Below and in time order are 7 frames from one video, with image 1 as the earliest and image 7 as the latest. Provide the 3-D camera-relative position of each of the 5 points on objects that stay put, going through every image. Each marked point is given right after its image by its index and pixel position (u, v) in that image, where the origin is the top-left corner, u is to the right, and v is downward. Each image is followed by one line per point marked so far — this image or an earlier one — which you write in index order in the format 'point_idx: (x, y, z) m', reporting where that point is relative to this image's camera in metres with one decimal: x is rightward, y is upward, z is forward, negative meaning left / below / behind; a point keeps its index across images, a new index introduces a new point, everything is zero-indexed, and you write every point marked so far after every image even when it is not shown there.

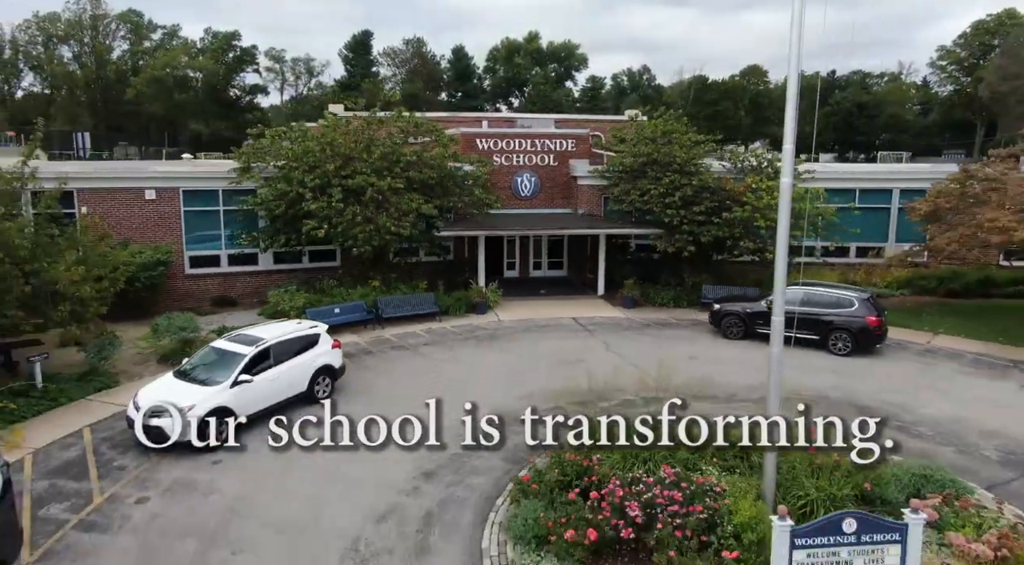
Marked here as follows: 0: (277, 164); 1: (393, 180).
0: (-6.2, +3.1, +18.4) m
1: (-3.1, +2.7, +18.0) m
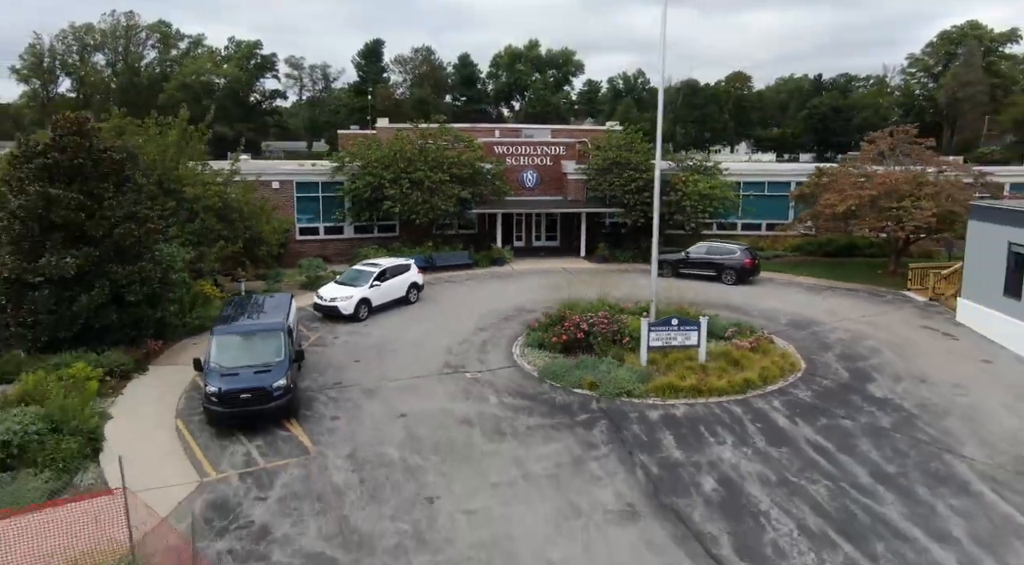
0: (-5.9, +4.6, +27.1) m
1: (-2.8, +4.1, +26.7) m
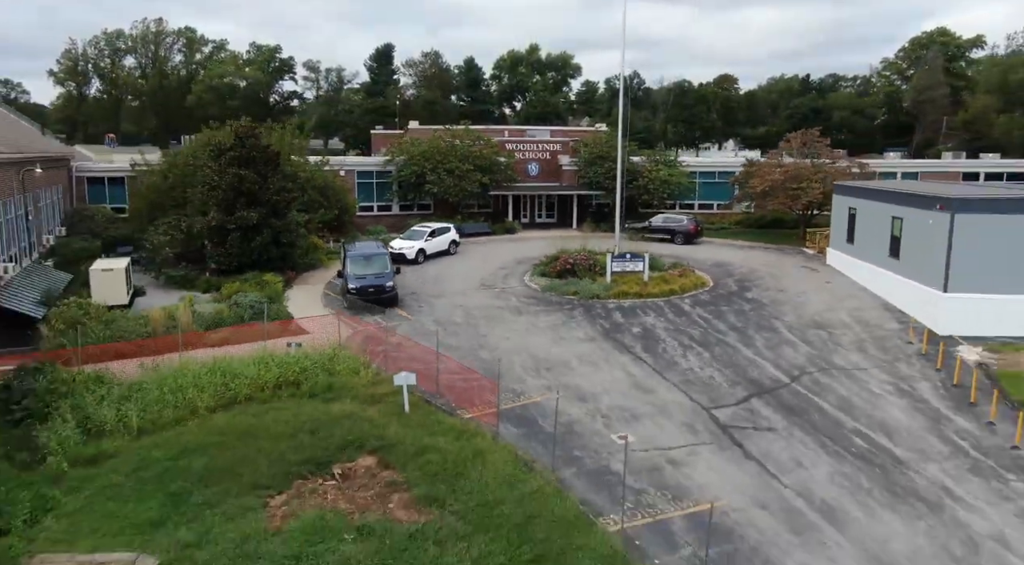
0: (-5.5, +6.4, +36.0) m
1: (-2.3, +6.0, +35.6) m
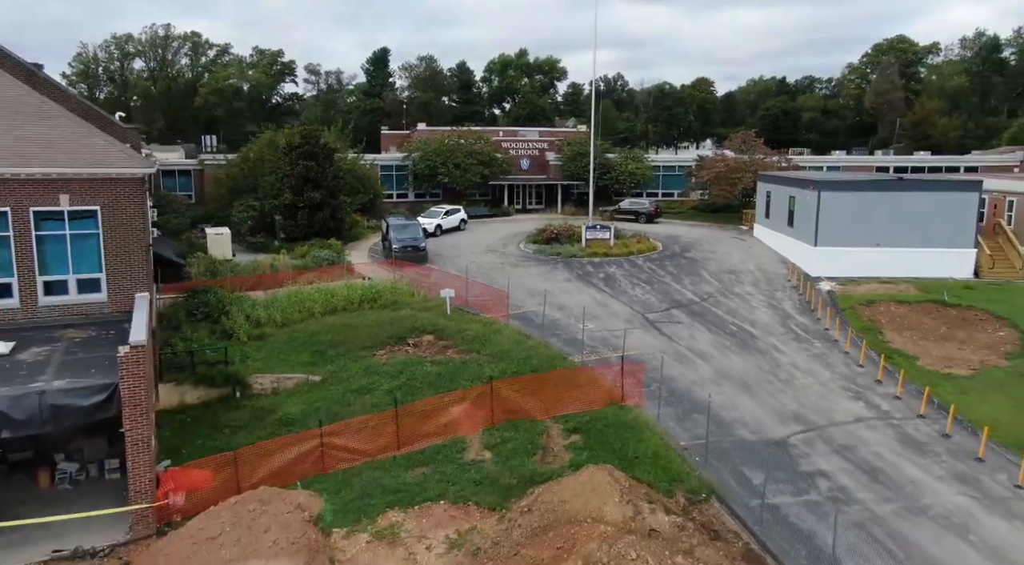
0: (-5.8, +8.0, +43.7) m
1: (-2.6, +7.6, +43.3) m
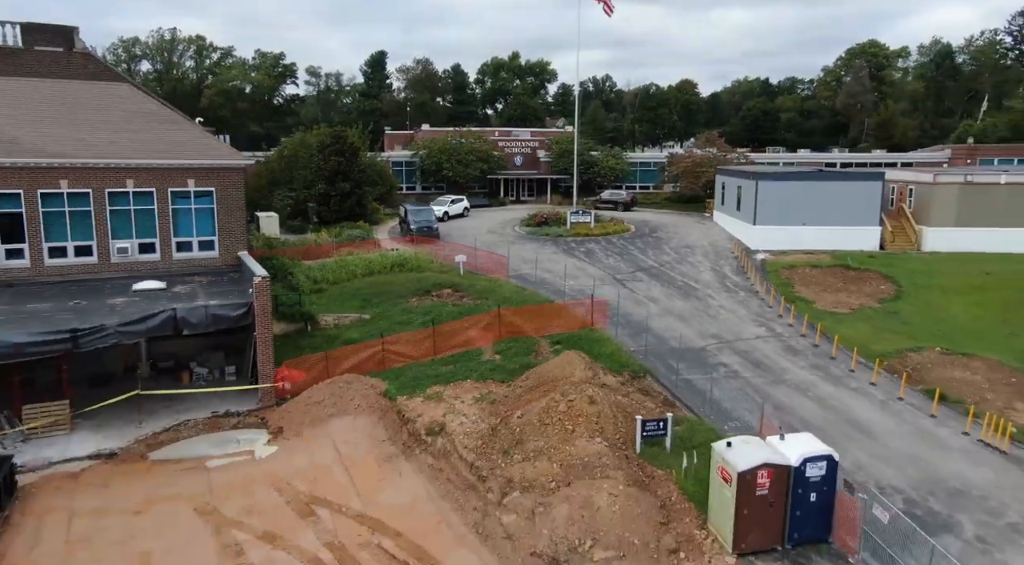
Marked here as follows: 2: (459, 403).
0: (-6.1, +9.3, +49.8) m
1: (-2.9, +8.9, +49.5) m
2: (-1.3, -3.0, +17.2) m
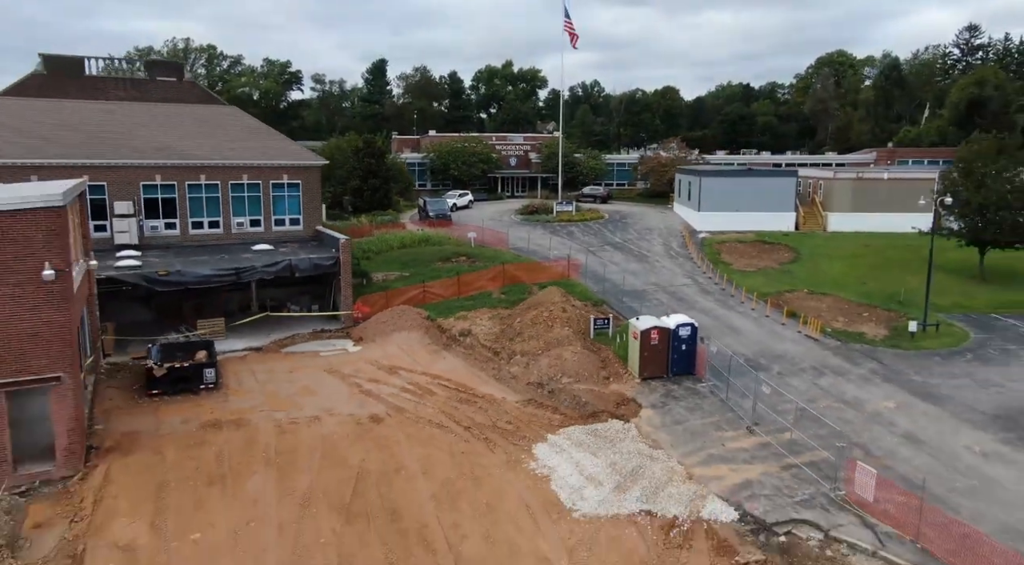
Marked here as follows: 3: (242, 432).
0: (-6.4, +10.8, +58.7) m
1: (-3.3, +10.3, +58.5) m
2: (-1.3, -1.4, +26.1) m
3: (-6.8, -3.7, +17.6) m
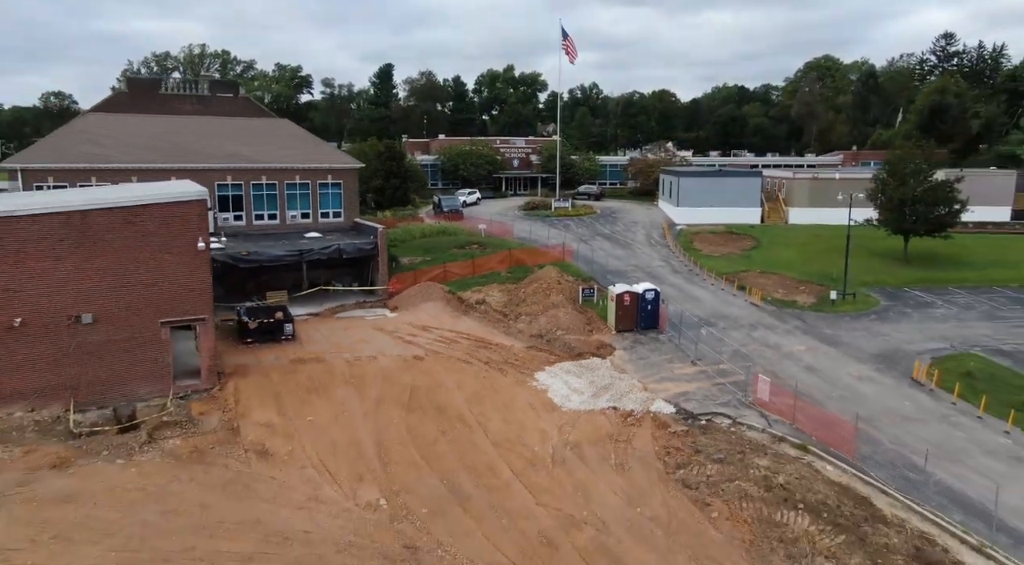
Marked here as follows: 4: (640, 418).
0: (-6.2, +11.7, +65.1) m
1: (-3.0, +11.3, +64.8) m
2: (-1.0, -0.5, +32.5) m
3: (-6.5, -2.8, +23.9) m
4: (+3.6, -3.8, +19.5) m
